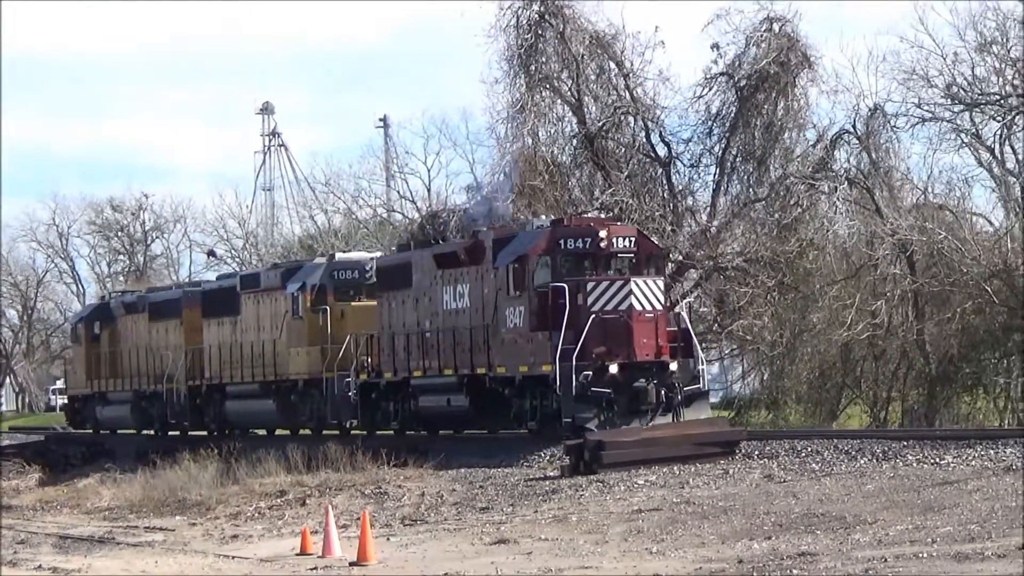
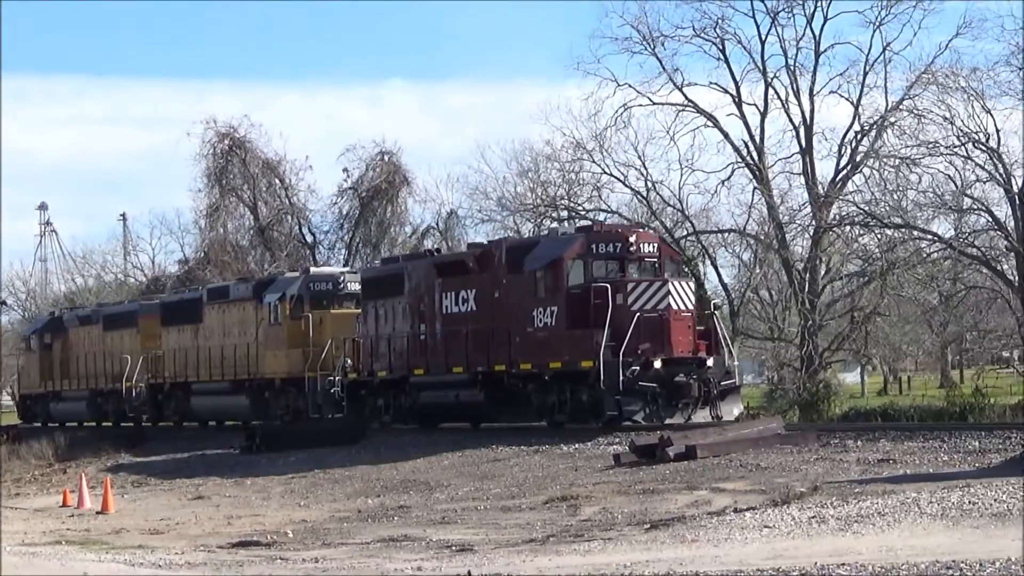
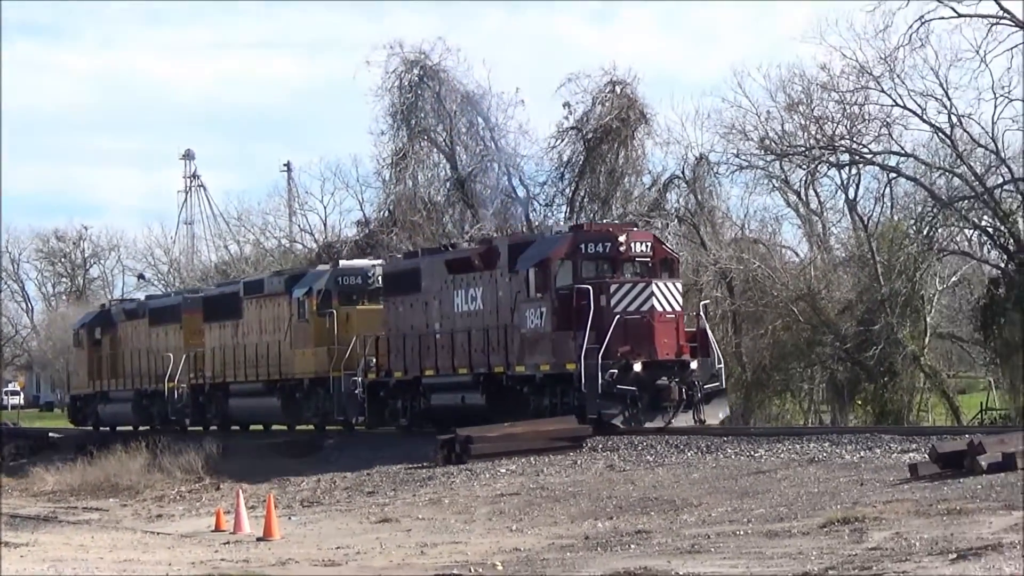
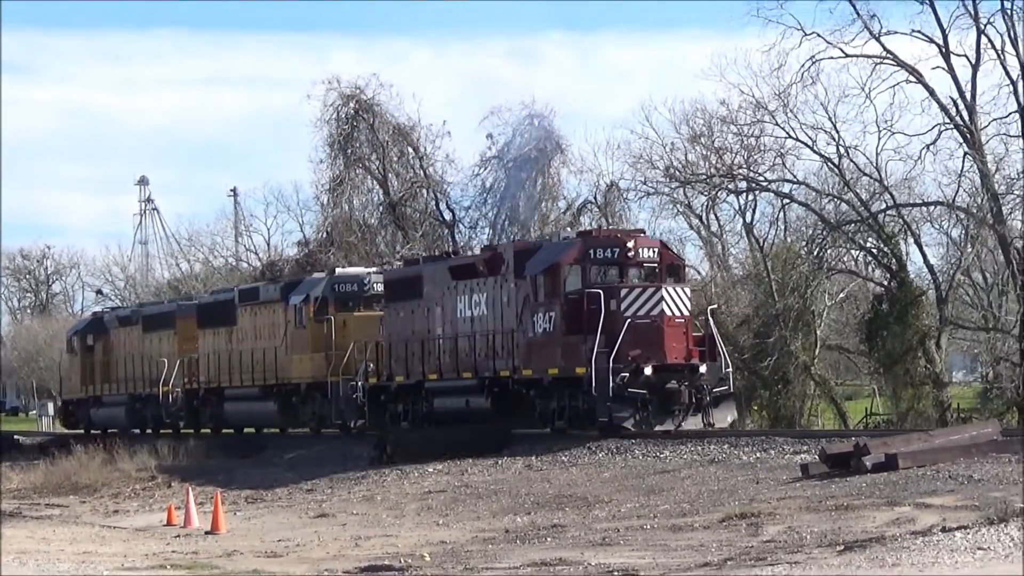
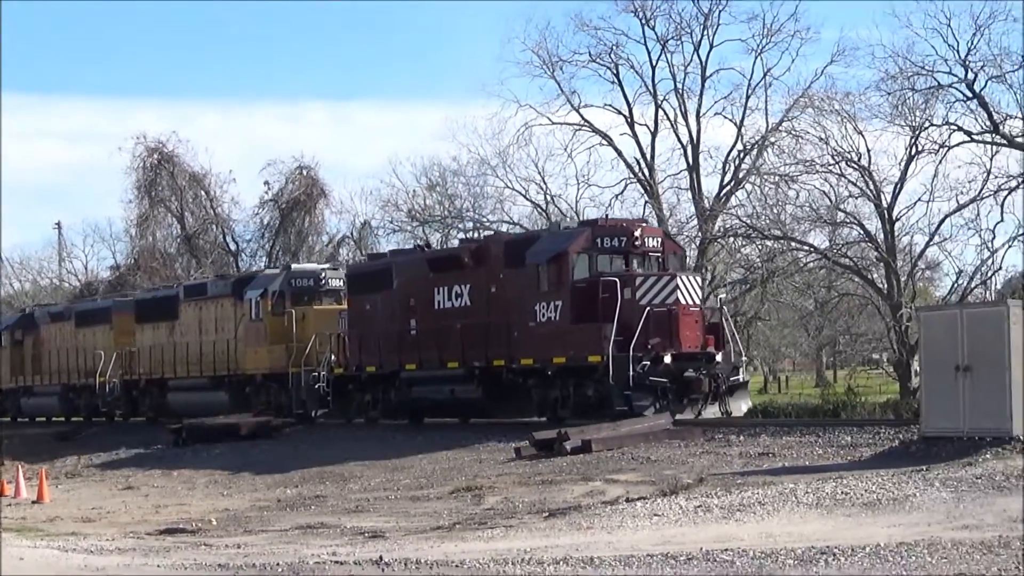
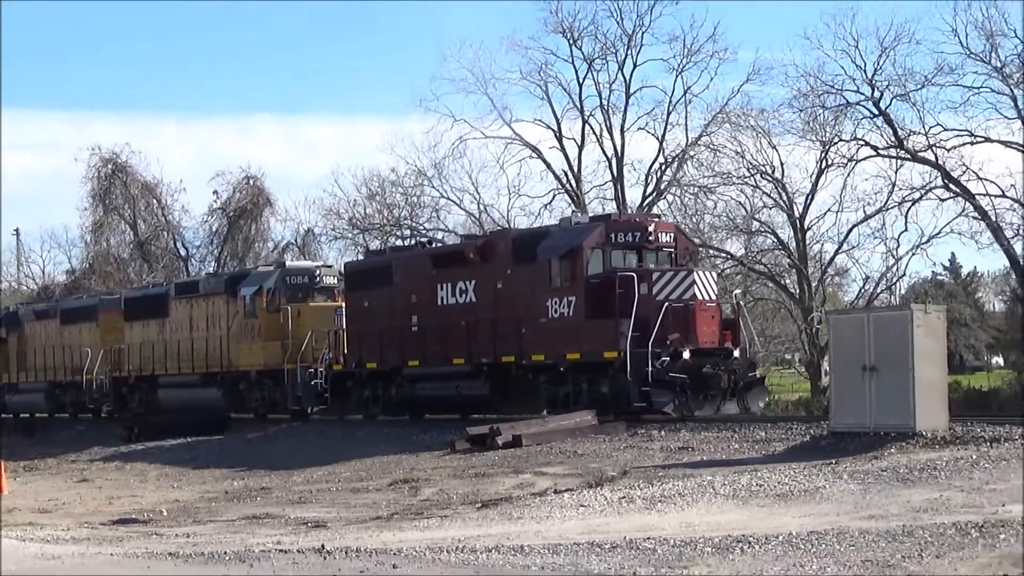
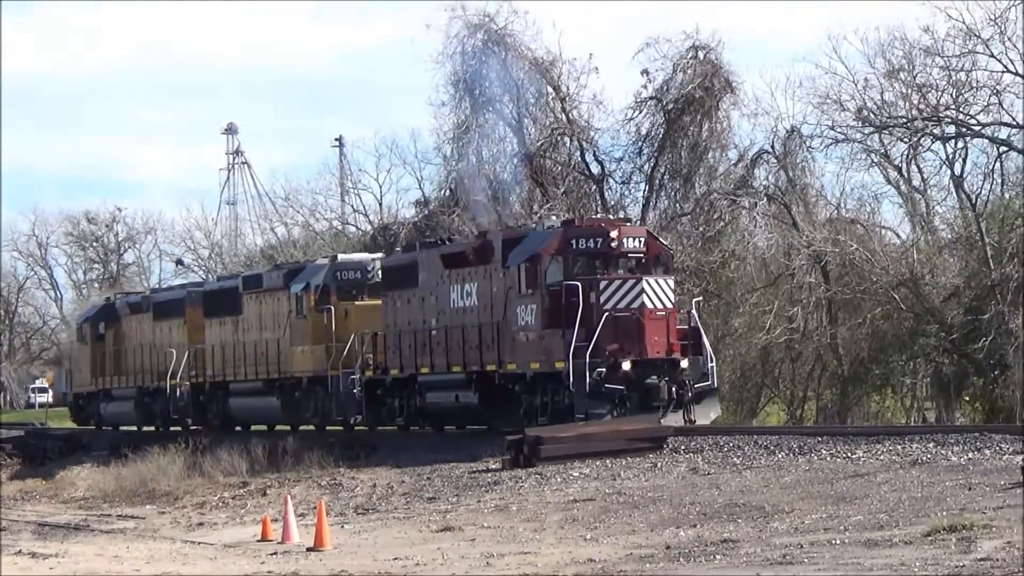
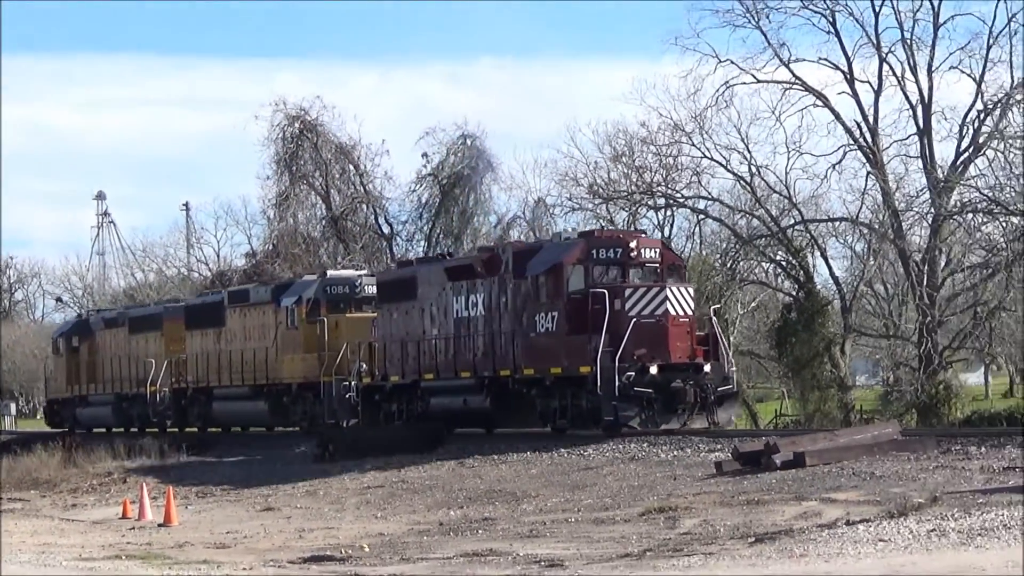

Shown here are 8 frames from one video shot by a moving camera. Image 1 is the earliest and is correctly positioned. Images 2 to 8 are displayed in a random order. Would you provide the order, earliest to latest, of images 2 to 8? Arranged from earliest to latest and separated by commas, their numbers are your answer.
7, 3, 4, 8, 2, 5, 6
